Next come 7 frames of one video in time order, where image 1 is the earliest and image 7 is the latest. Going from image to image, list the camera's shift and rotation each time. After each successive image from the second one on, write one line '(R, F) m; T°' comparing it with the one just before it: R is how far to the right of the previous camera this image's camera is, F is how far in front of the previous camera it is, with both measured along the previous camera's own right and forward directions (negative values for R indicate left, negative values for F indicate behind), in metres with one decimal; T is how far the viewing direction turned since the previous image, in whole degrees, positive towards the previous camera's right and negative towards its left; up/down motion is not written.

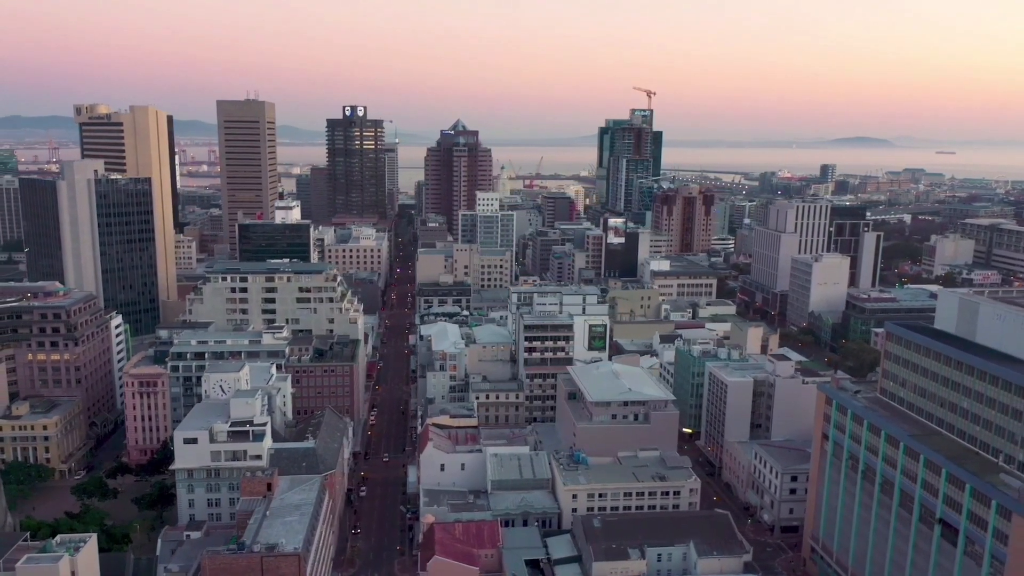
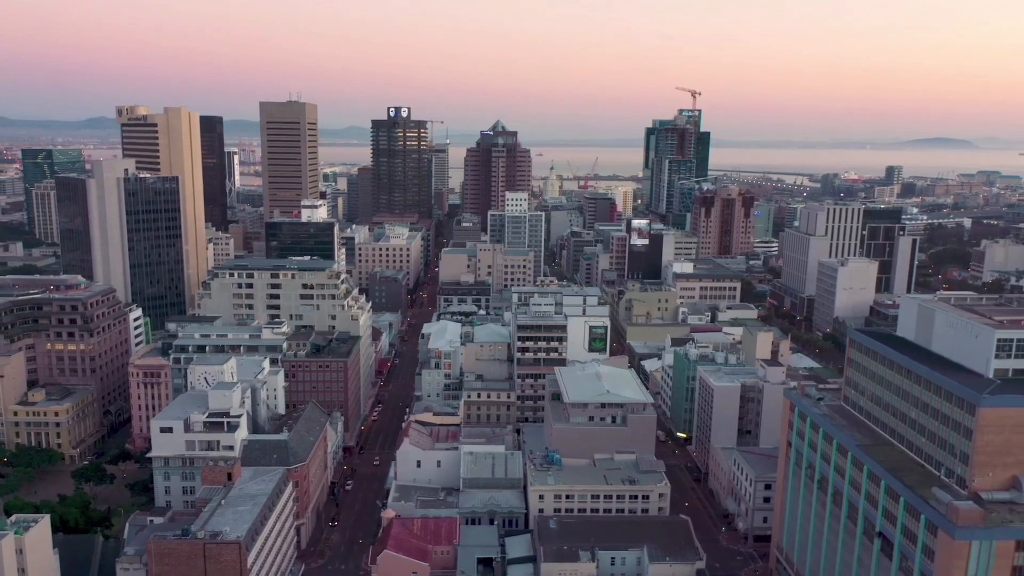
(+6.3, 0.0) m; -4°
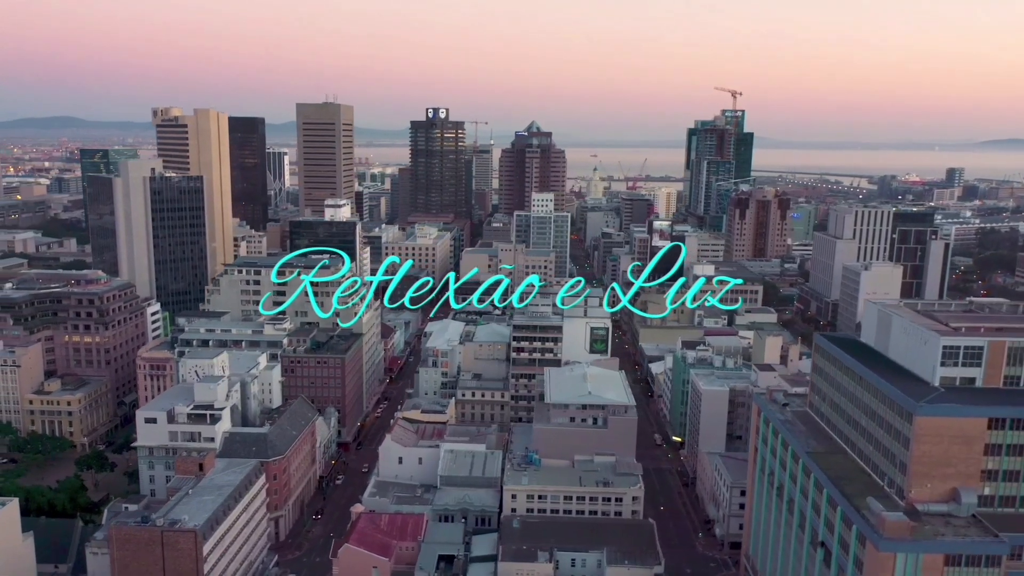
(+5.4, 0.0) m; -4°
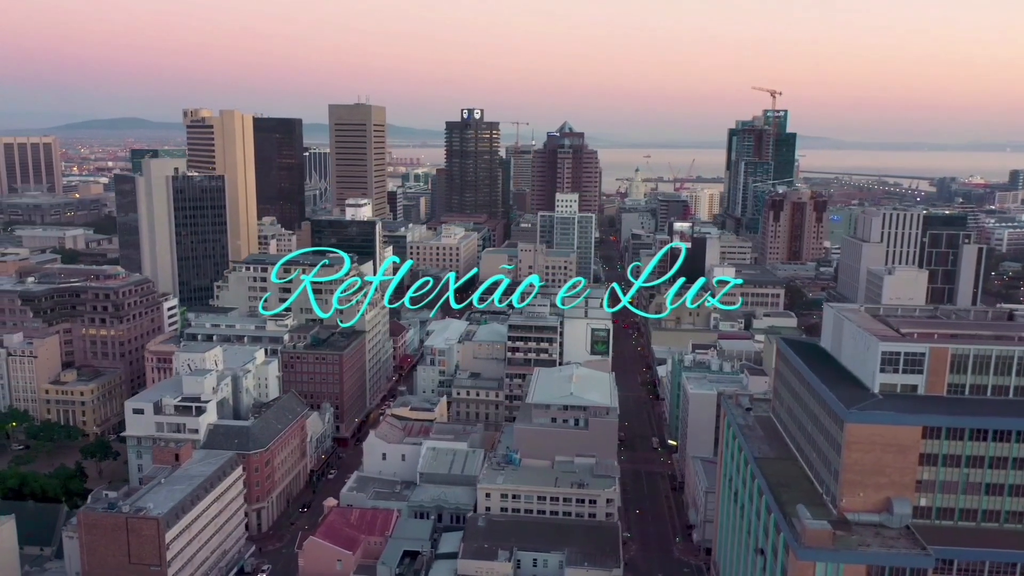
(+5.2, 0.0) m; -3°
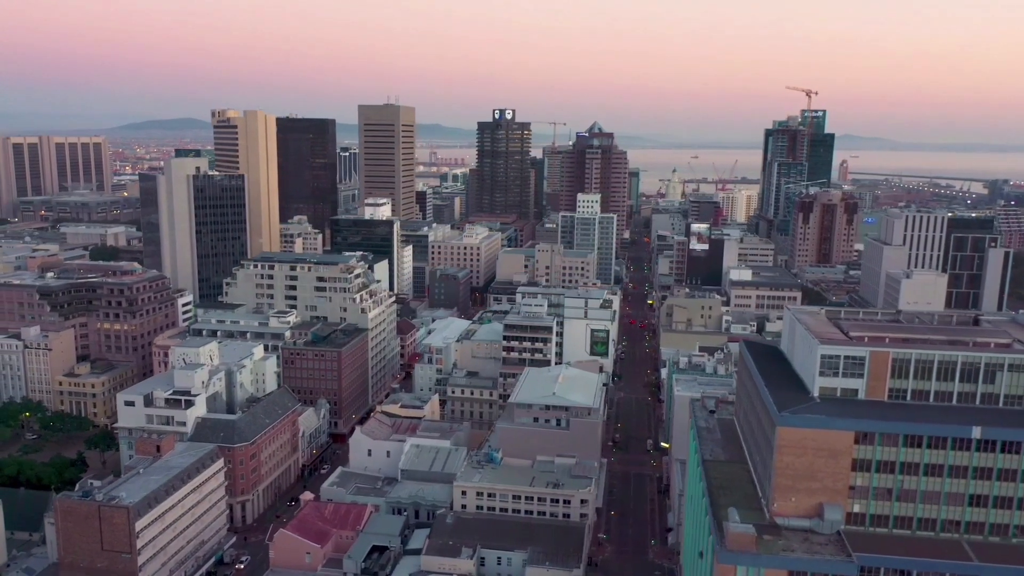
(+4.7, -0.1) m; -3°
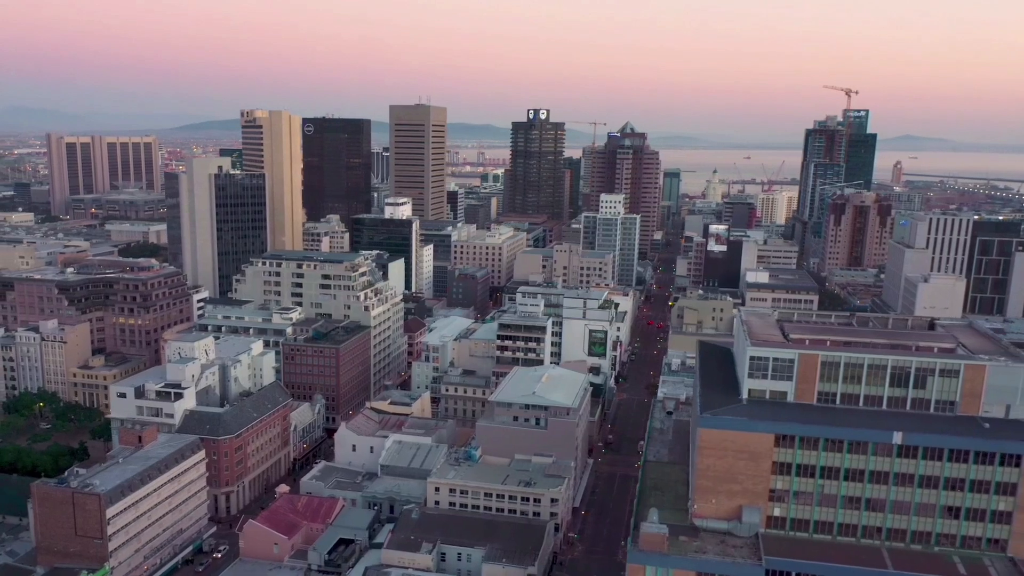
(+5.1, -0.1) m; -3°
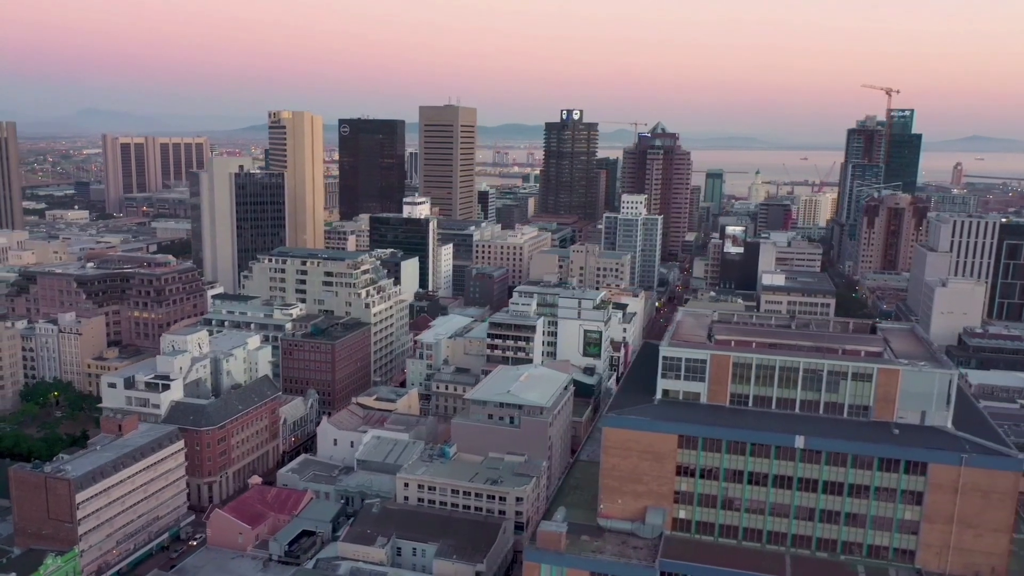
(+5.7, -0.1) m; -3°
